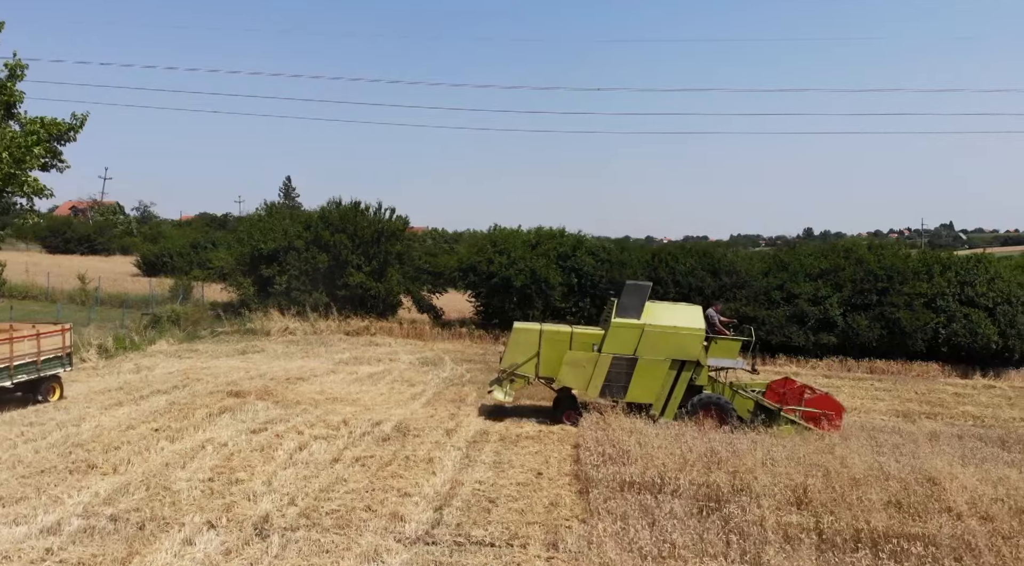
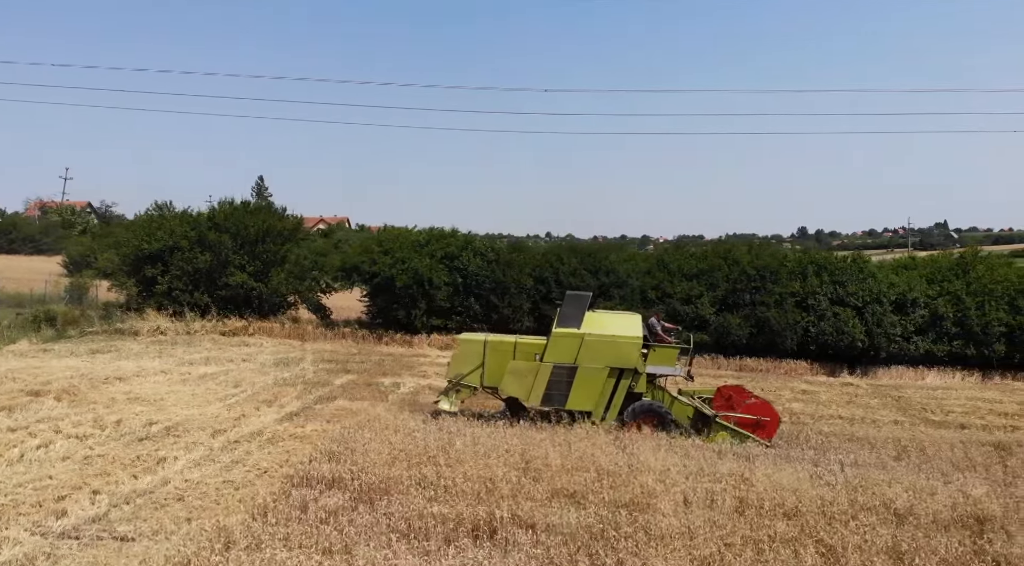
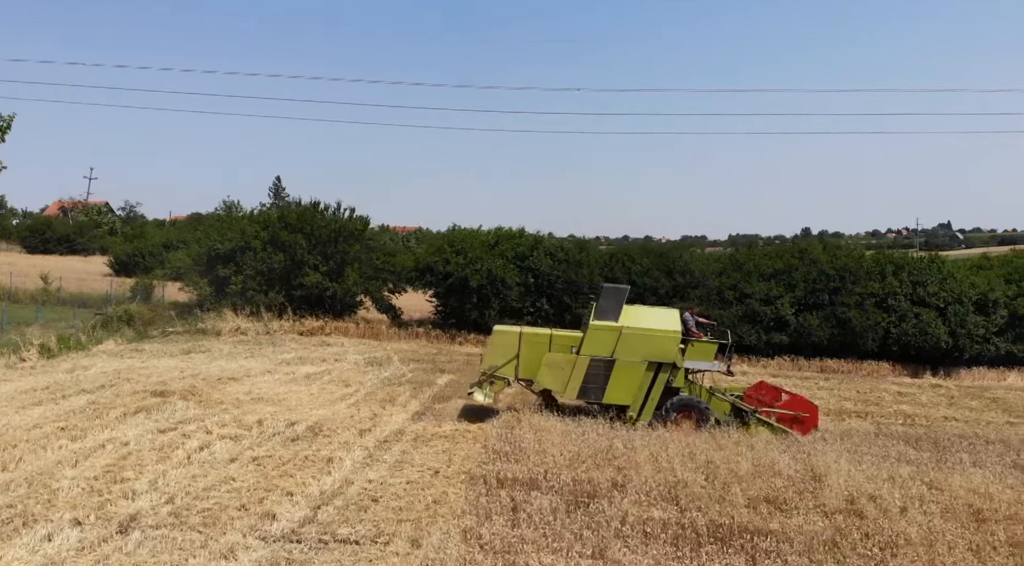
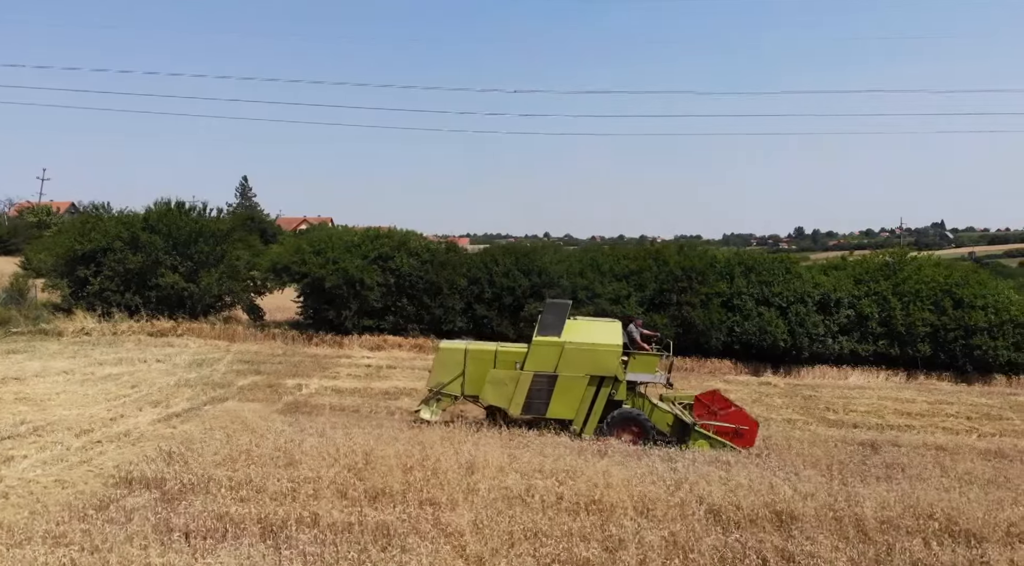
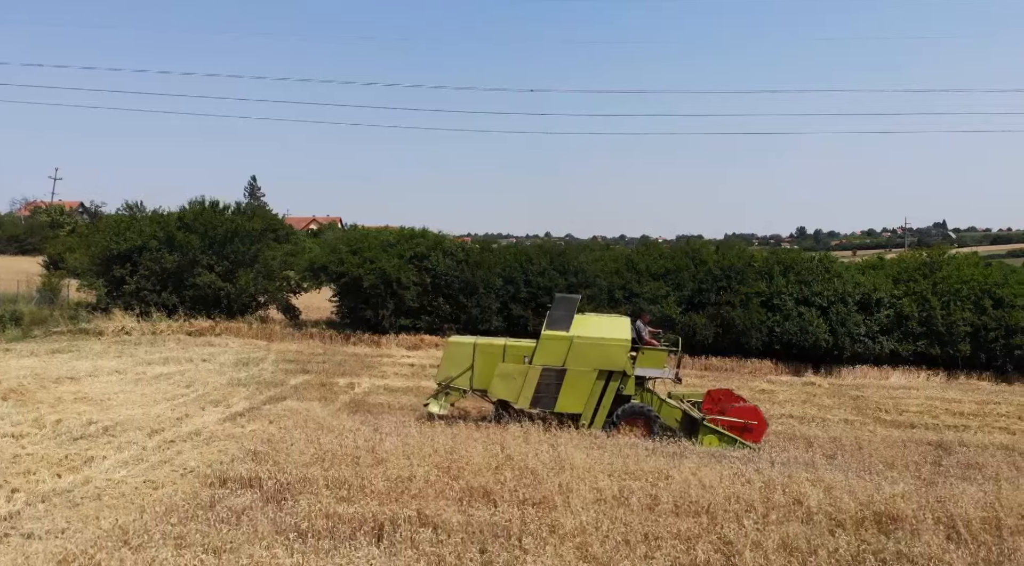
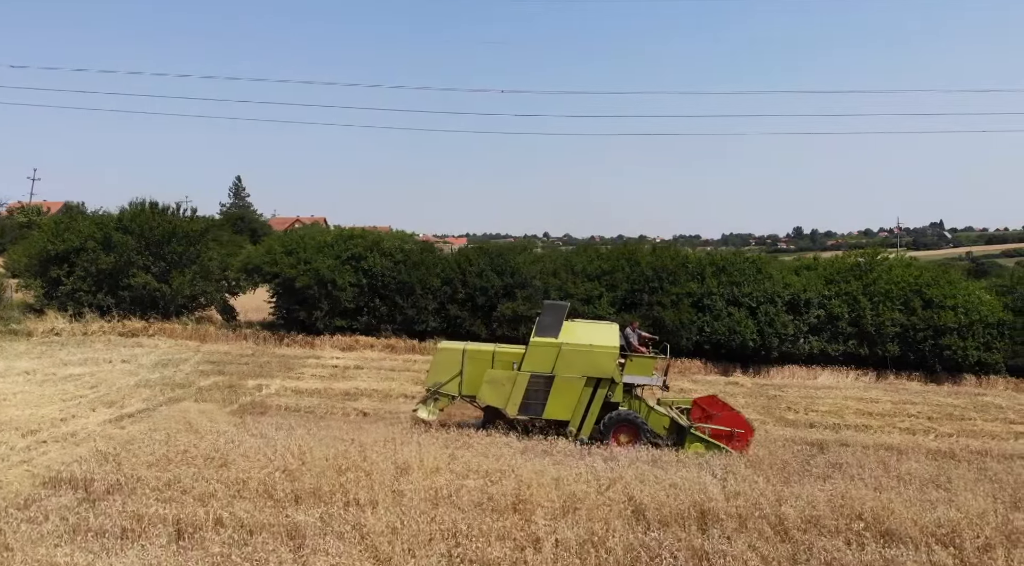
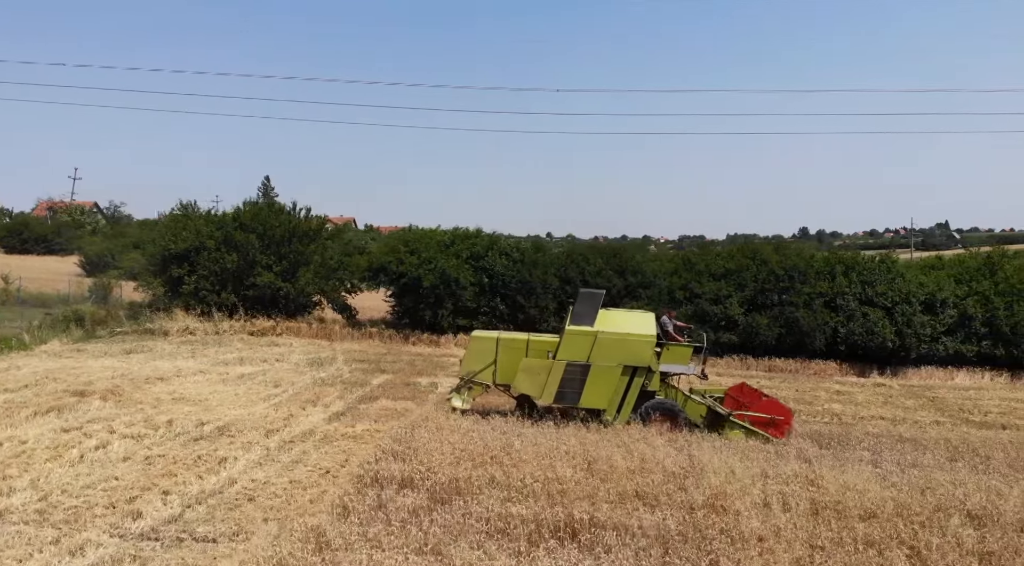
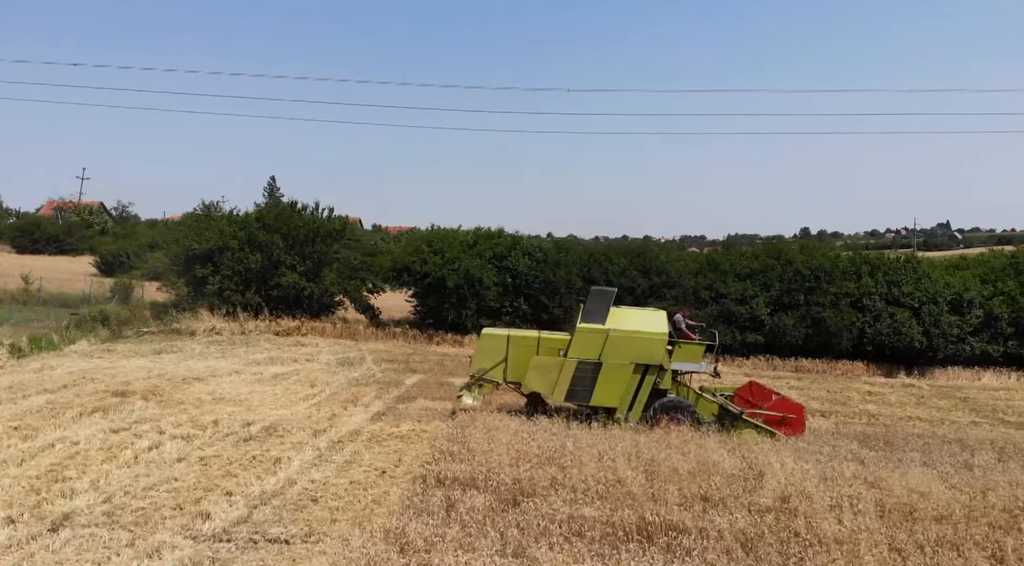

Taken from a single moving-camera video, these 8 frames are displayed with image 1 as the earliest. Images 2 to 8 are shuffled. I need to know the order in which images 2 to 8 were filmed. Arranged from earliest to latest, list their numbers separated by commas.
3, 8, 7, 2, 5, 4, 6
